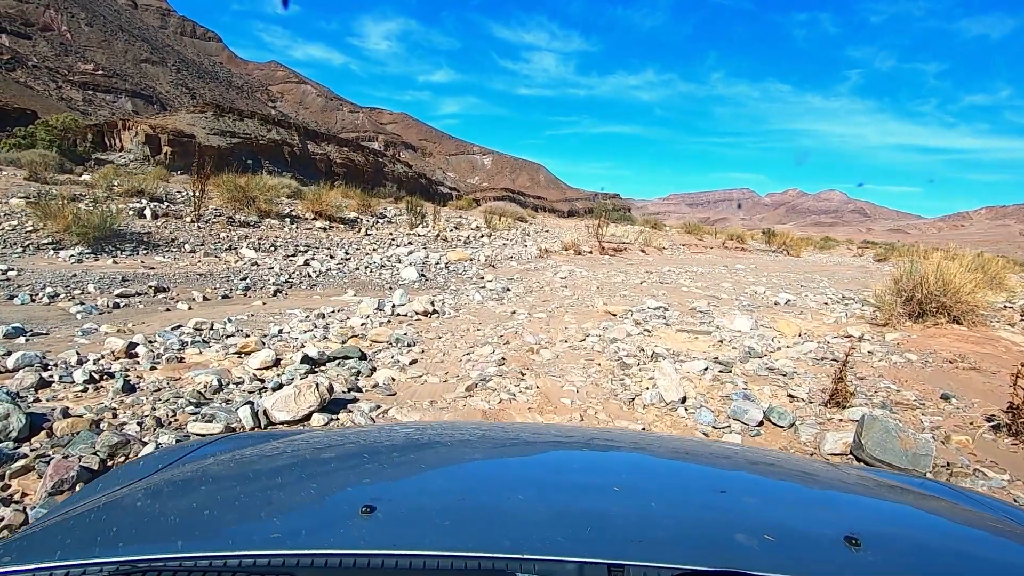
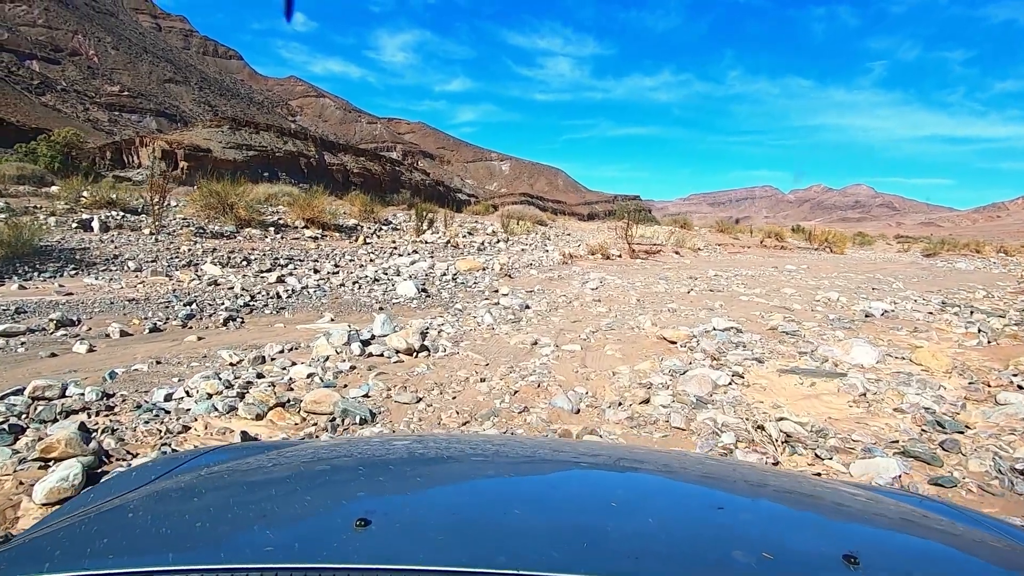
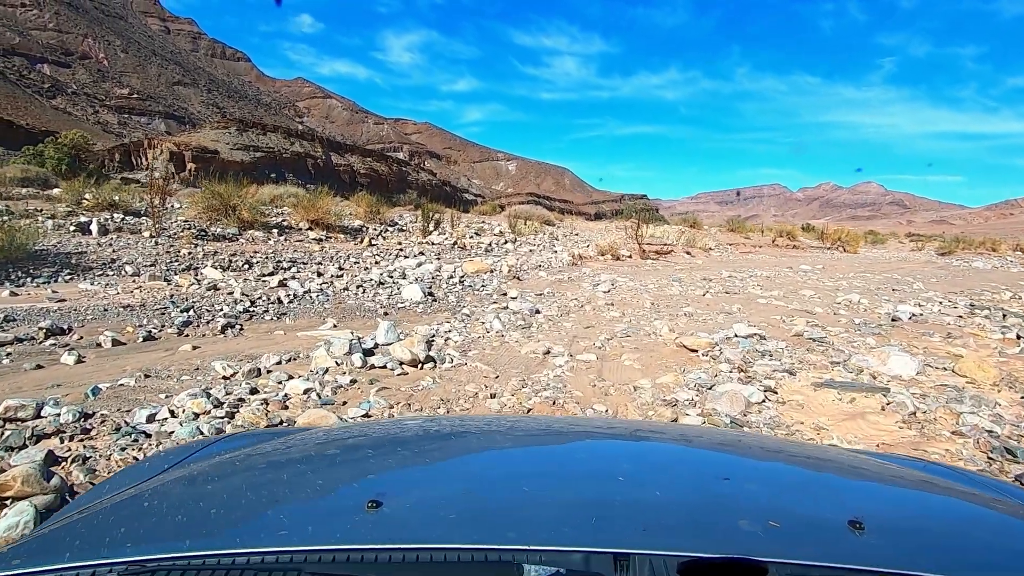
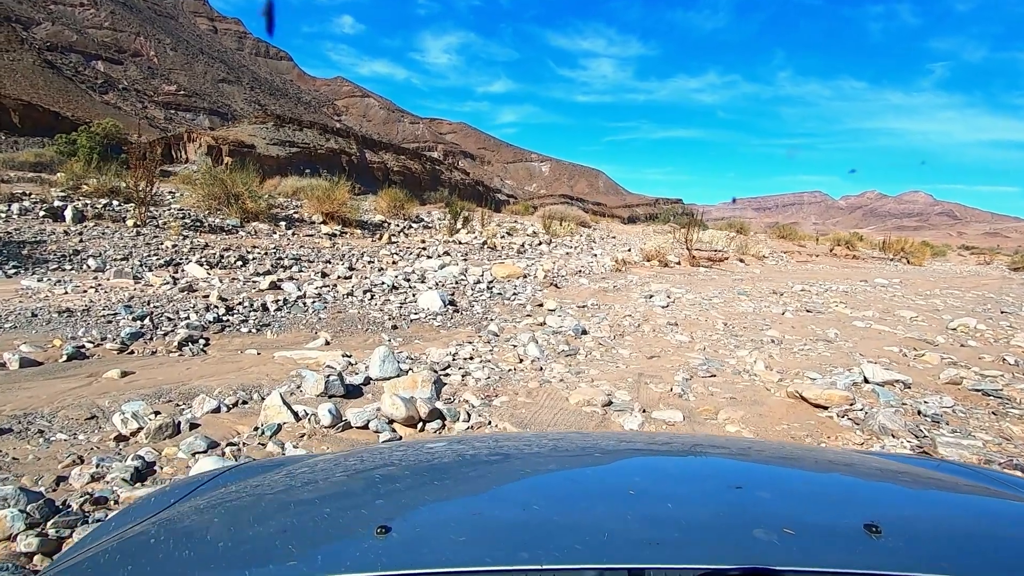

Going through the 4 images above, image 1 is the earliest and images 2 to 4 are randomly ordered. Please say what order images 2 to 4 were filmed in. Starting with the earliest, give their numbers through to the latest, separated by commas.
2, 3, 4
